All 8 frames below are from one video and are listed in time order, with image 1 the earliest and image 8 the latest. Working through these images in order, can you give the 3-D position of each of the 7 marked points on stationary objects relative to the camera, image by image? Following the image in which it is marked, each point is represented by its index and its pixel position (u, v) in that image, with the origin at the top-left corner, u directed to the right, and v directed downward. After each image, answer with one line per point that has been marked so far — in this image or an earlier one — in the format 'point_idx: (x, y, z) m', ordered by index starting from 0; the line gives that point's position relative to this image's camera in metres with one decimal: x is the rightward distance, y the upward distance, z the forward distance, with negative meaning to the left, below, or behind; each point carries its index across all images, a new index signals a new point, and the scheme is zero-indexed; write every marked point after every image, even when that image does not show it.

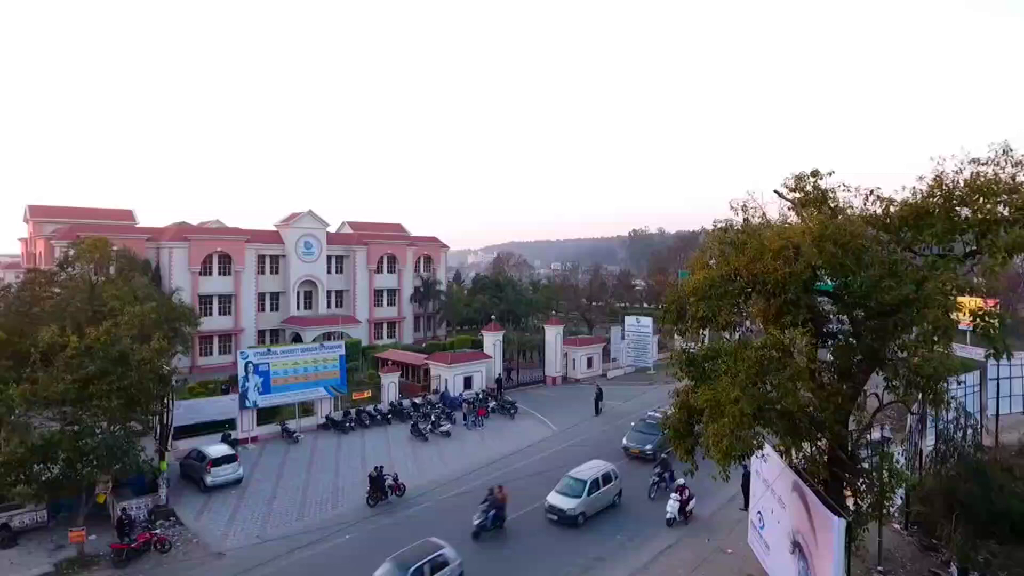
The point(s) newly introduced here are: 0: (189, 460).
0: (-8.5, -4.6, +16.5) m
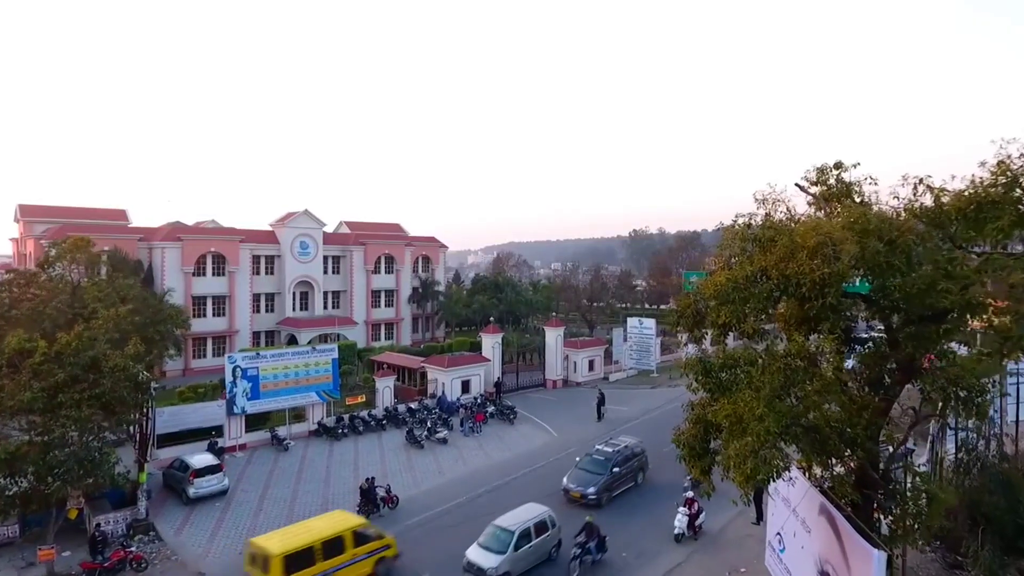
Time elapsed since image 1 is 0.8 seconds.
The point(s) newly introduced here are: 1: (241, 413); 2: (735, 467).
0: (-8.6, -4.6, +15.7) m
1: (-8.2, -3.8, +18.8) m
2: (+2.4, -1.9, +6.7) m
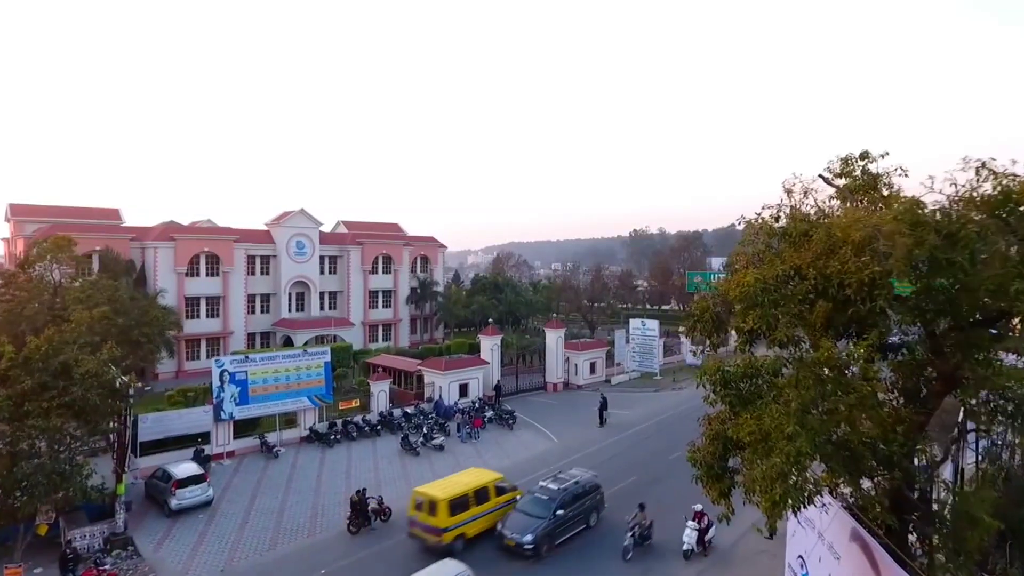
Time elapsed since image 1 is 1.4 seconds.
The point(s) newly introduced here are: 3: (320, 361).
0: (-8.6, -4.6, +15.0) m
1: (-8.2, -3.8, +18.1) m
2: (+2.4, -1.9, +5.9) m
3: (-6.1, -2.3, +20.0) m
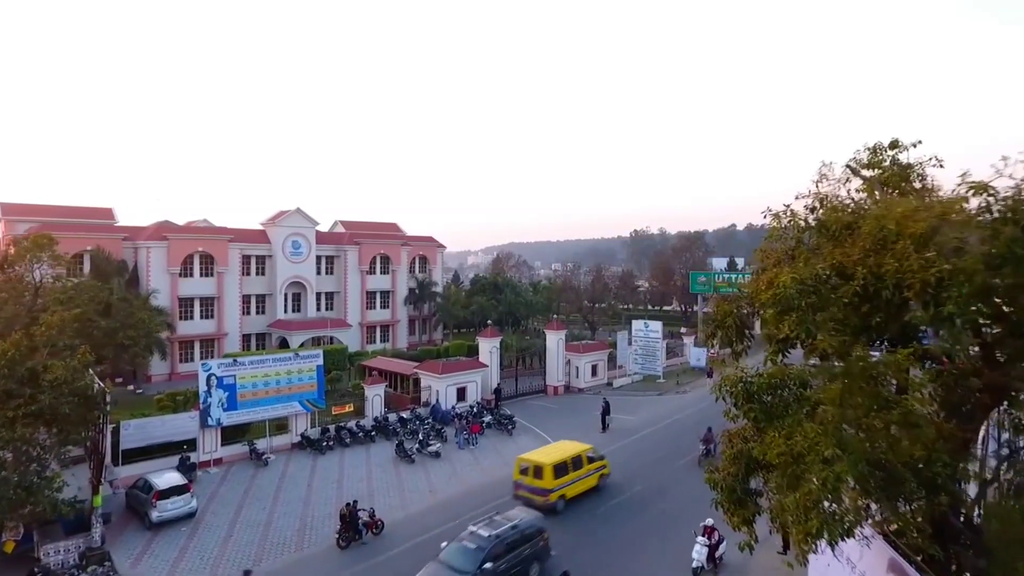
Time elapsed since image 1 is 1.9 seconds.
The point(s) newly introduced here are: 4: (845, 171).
0: (-8.6, -4.6, +14.3) m
1: (-8.2, -3.8, +17.3) m
2: (+2.3, -1.9, +5.2) m
3: (-6.2, -2.3, +19.2) m
4: (+4.0, +1.4, +7.4) m
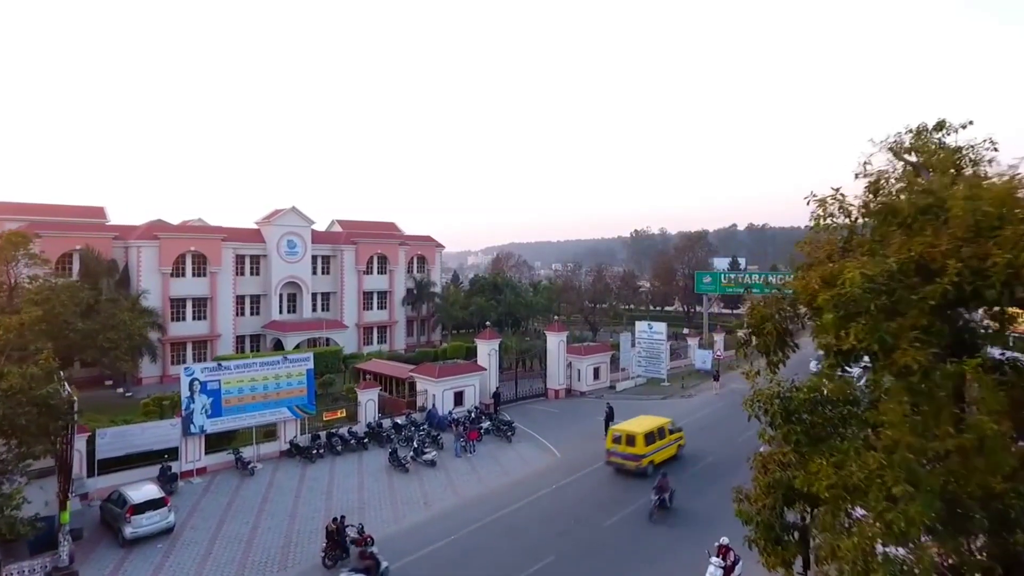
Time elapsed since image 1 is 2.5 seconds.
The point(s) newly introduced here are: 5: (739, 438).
0: (-8.6, -4.6, +13.4) m
1: (-8.3, -3.8, +16.5) m
2: (+2.3, -1.9, +4.3) m
3: (-6.2, -2.4, +18.4) m
4: (+3.9, +1.4, +6.5) m
5: (+7.2, -4.7, +19.7) m
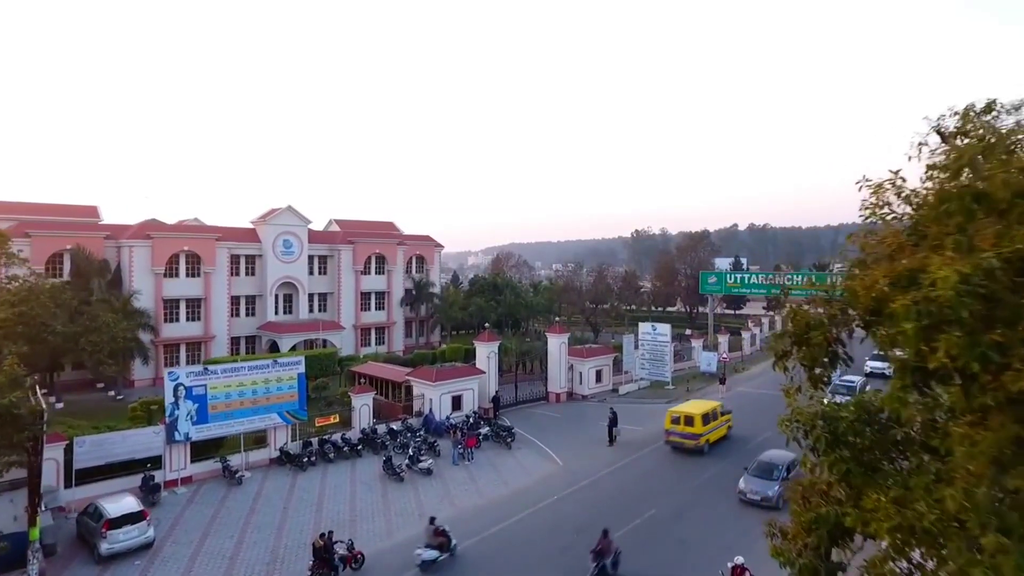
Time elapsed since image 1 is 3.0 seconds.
0: (-8.7, -4.7, +12.6) m
1: (-8.3, -3.8, +15.7) m
2: (+2.3, -1.9, +3.6) m
3: (-6.2, -2.4, +17.6) m
4: (+3.9, +1.4, +5.8) m
5: (+7.2, -4.7, +19.0) m
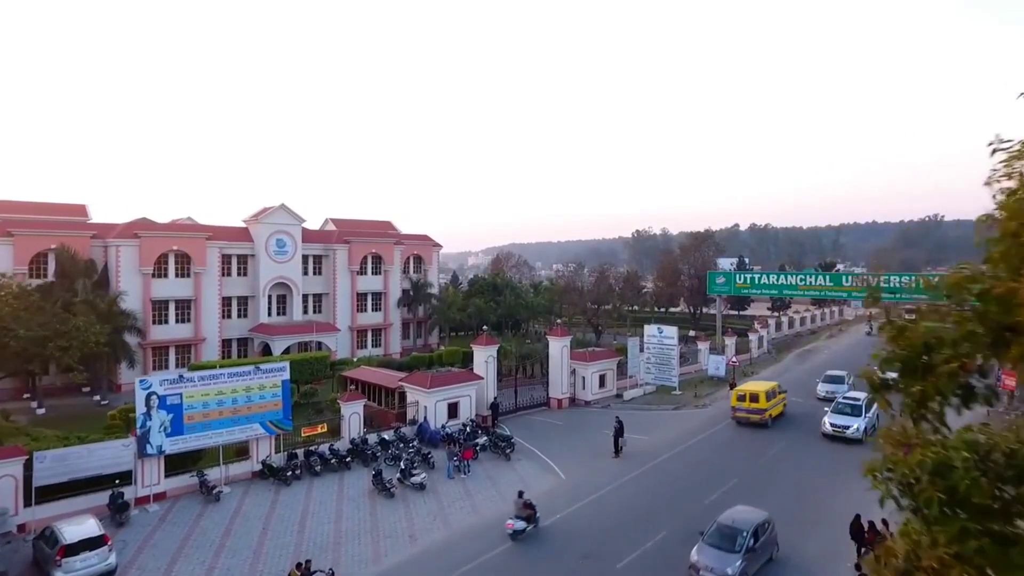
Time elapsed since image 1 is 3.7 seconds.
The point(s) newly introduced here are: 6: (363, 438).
0: (-8.7, -4.7, +11.5) m
1: (-8.3, -3.9, +14.6) m
2: (+2.2, -1.9, +2.4) m
3: (-6.2, -2.4, +16.5) m
4: (+3.9, +1.4, +4.6) m
5: (+7.2, -4.8, +17.8) m
6: (-4.3, -4.4, +18.1) m
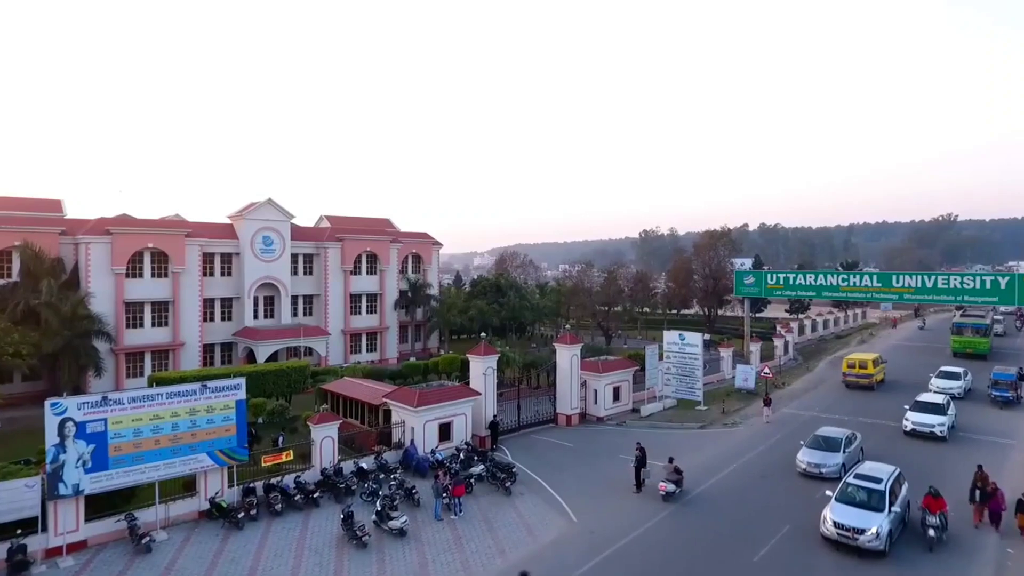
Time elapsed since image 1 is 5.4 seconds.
0: (-8.7, -4.7, +8.7) m
1: (-8.3, -3.9, +11.8) m
2: (+2.1, -1.9, -0.5) m
3: (-6.2, -2.4, +13.7) m
4: (+3.8, +1.4, +1.7) m
5: (+7.2, -4.8, +14.8) m
6: (-4.3, -4.4, +15.3) m
